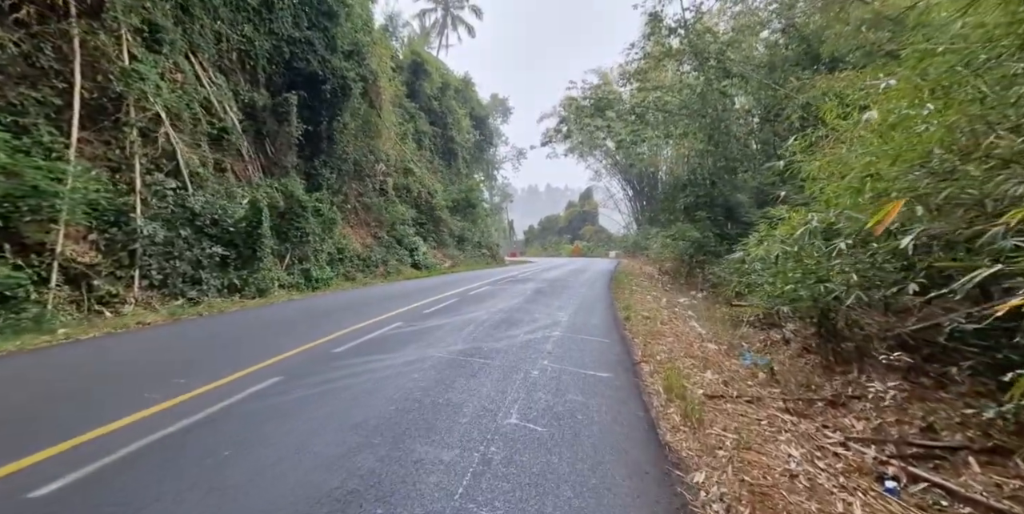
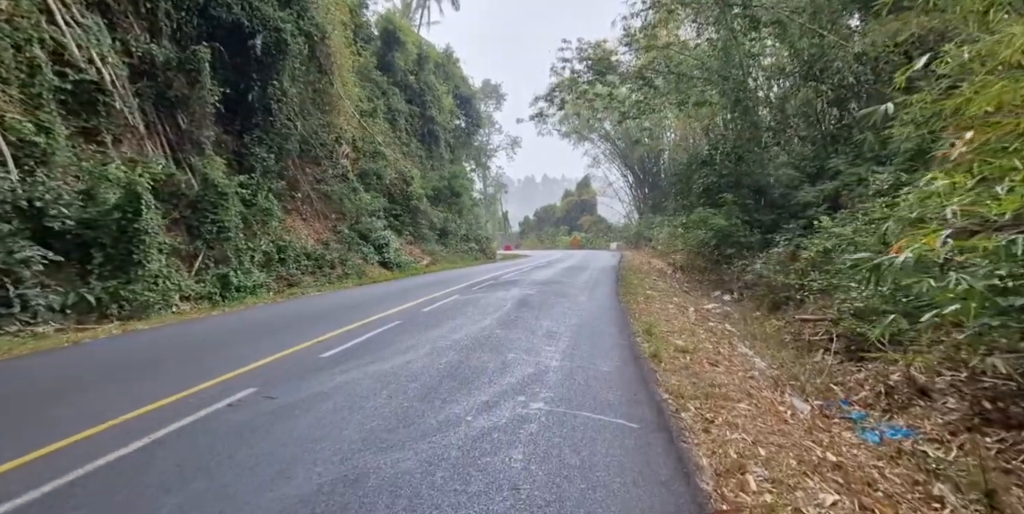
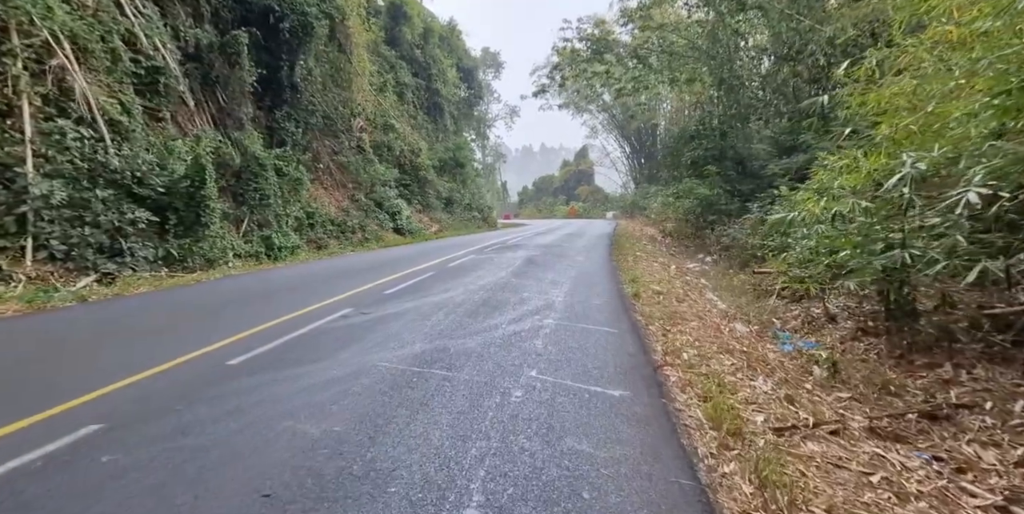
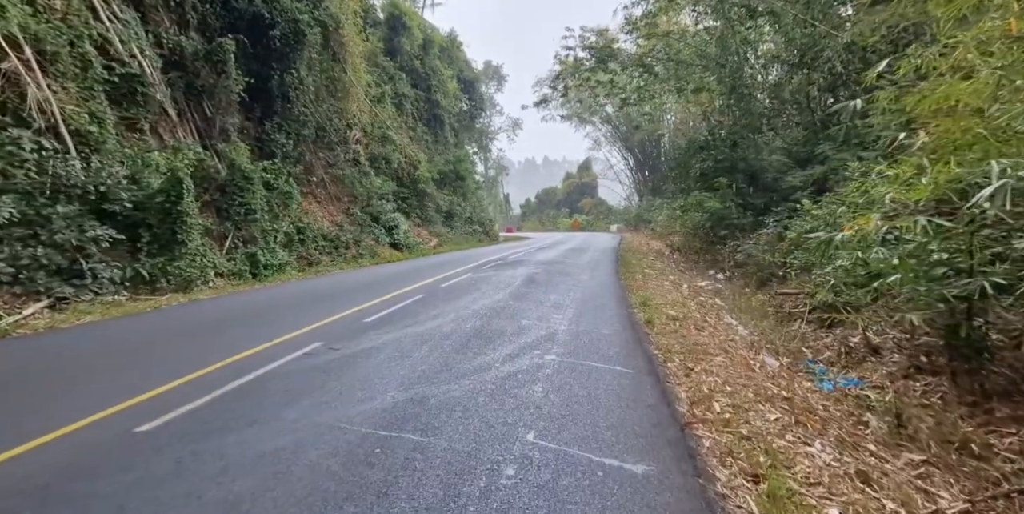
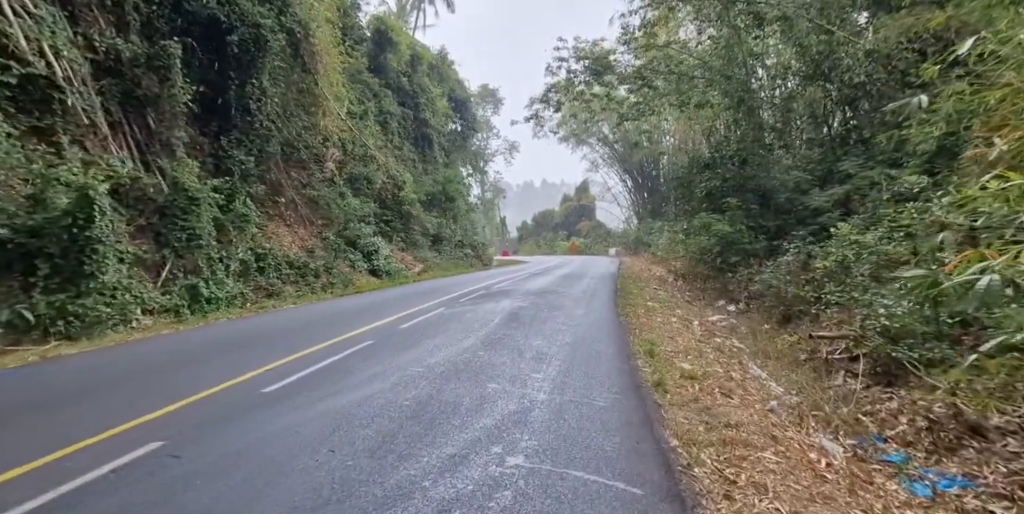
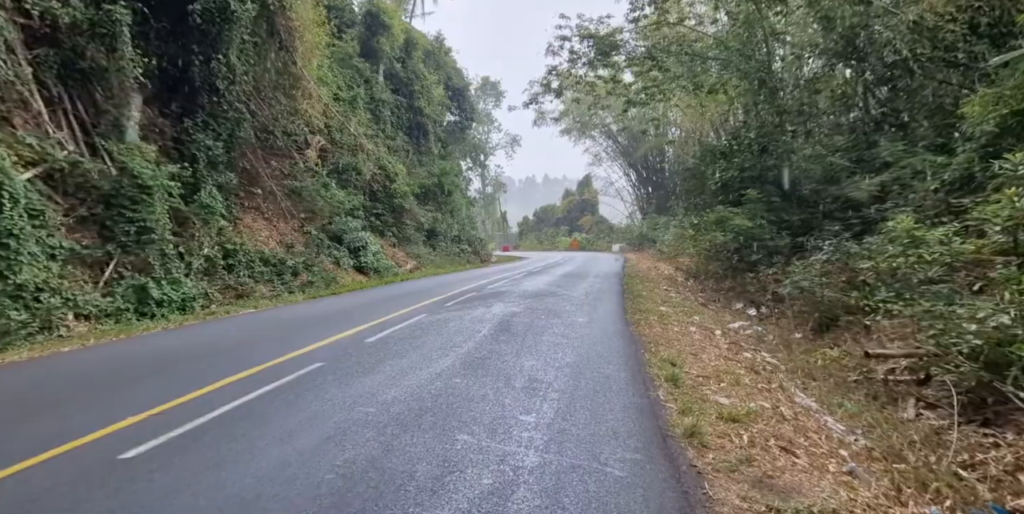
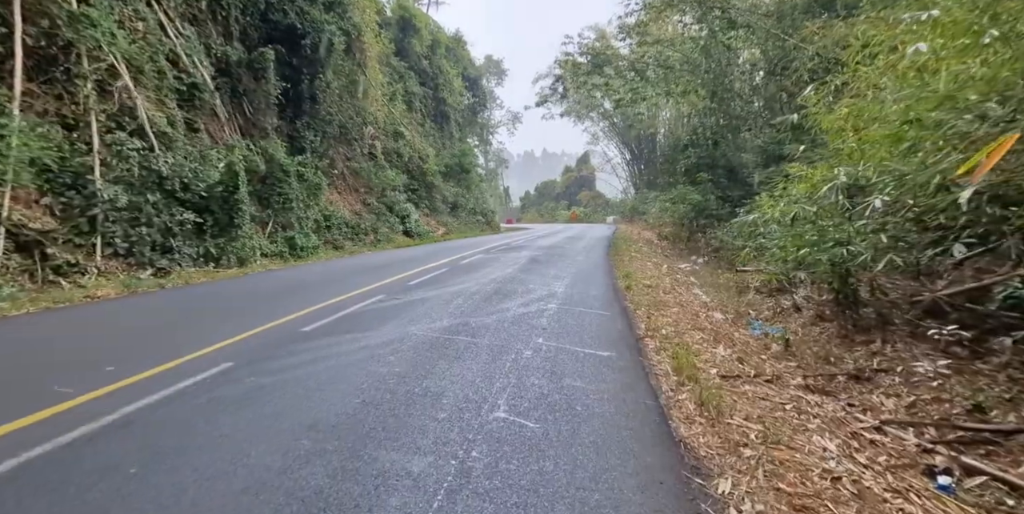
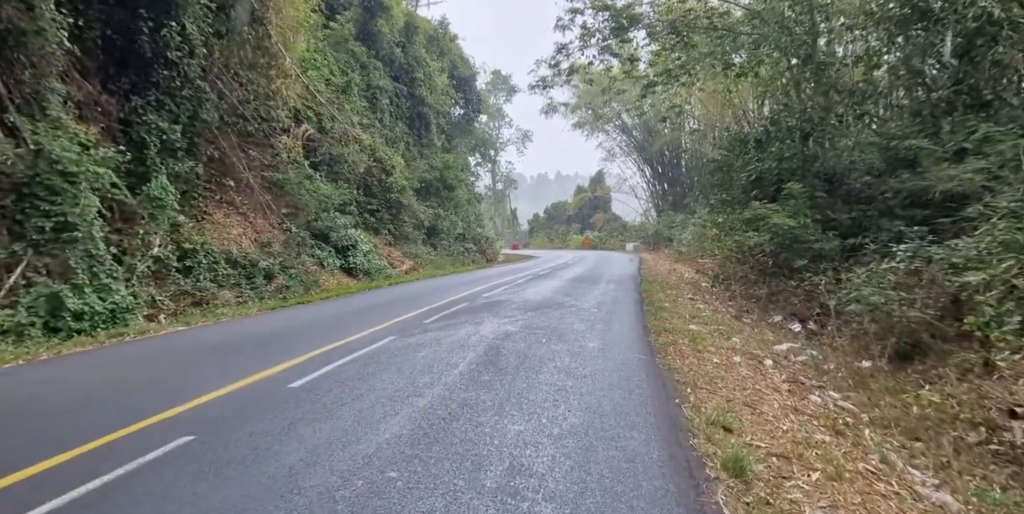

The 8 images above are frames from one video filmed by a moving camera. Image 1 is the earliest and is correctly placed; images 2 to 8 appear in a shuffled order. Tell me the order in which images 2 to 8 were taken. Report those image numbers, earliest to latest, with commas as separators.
7, 3, 4, 2, 5, 6, 8
